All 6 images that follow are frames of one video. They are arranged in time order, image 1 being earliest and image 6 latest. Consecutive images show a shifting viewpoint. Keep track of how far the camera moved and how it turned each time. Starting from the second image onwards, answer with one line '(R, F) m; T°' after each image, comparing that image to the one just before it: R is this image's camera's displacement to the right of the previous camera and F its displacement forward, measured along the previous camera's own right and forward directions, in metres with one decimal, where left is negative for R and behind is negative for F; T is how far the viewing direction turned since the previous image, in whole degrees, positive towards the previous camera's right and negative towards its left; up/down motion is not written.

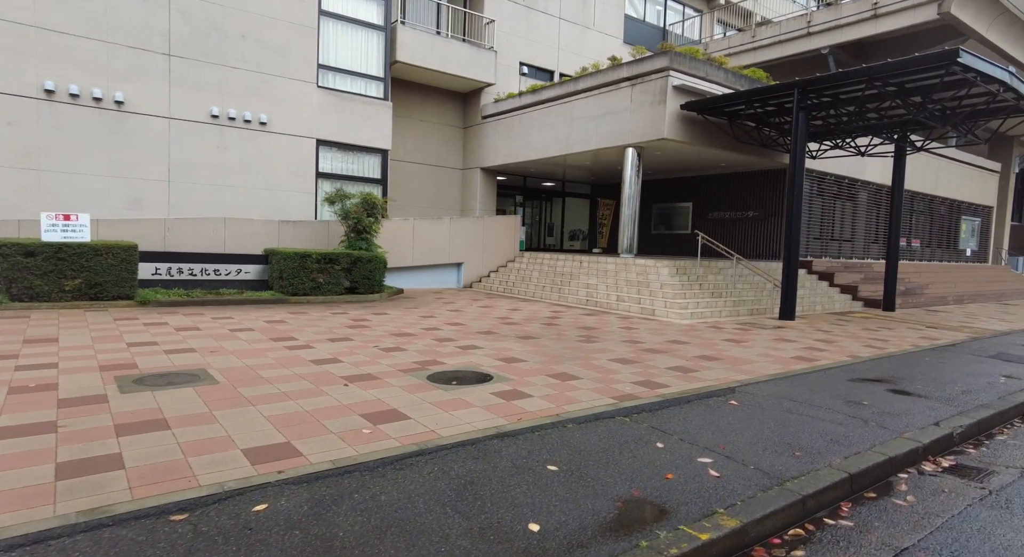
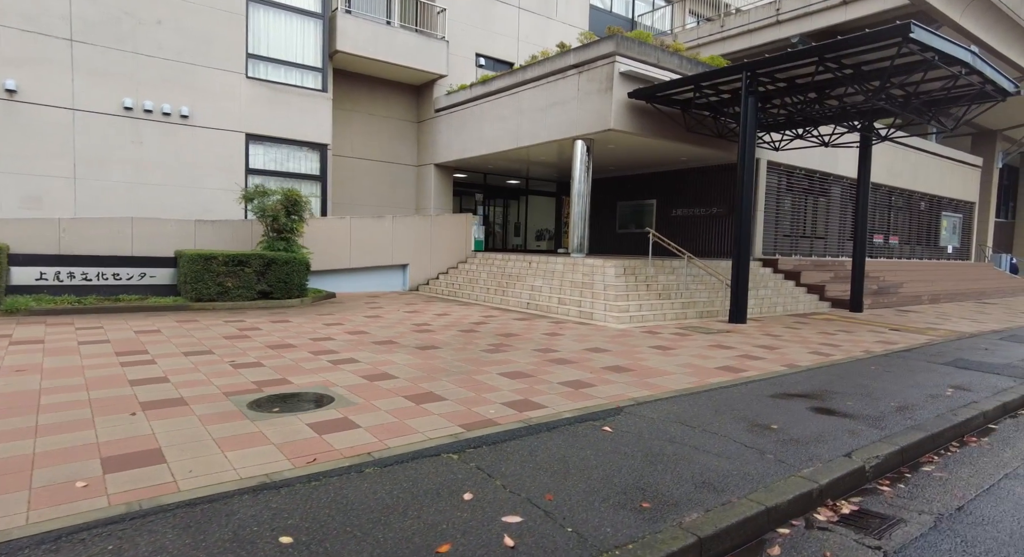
(+1.3, +1.0) m; 0°
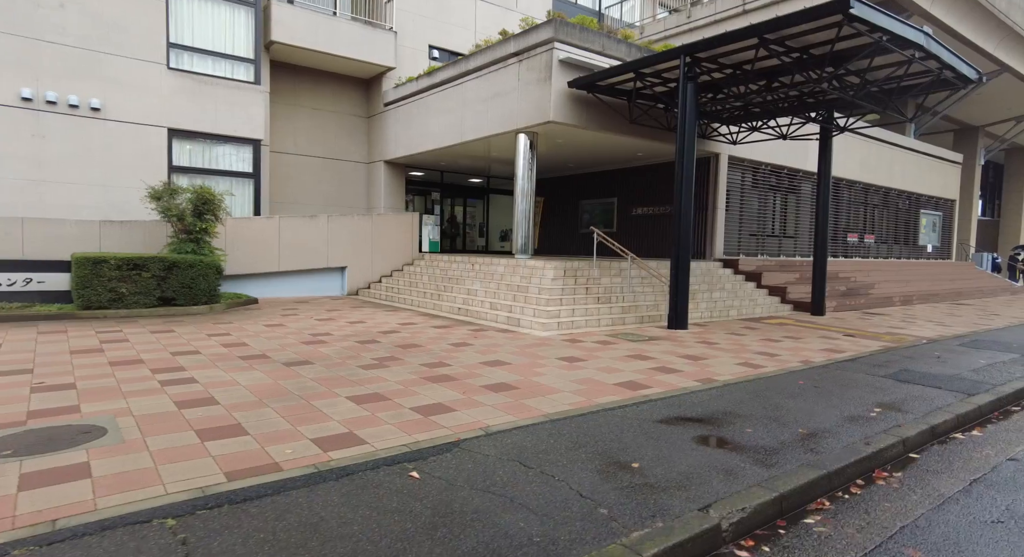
(+1.3, +0.9) m; 0°
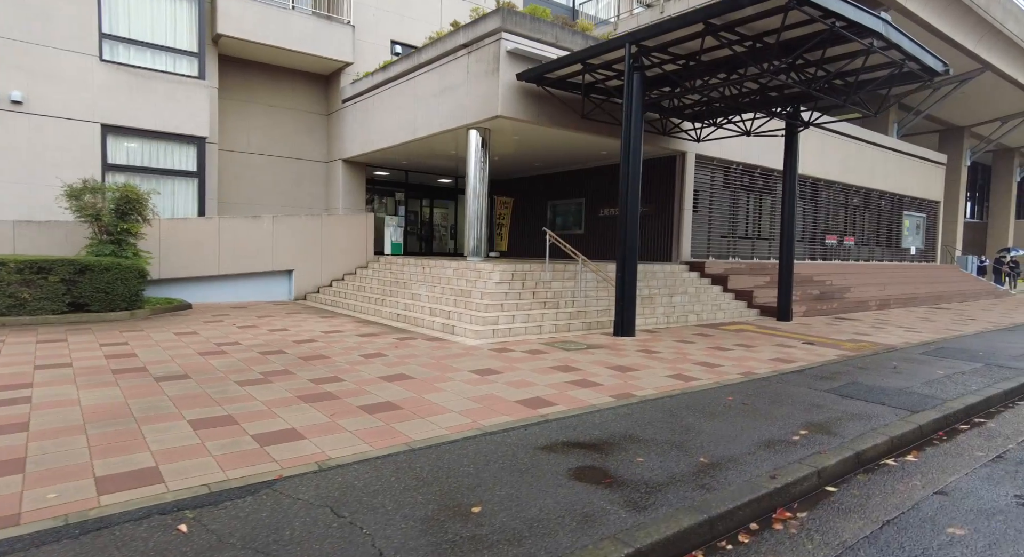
(+1.0, +0.7) m; 0°
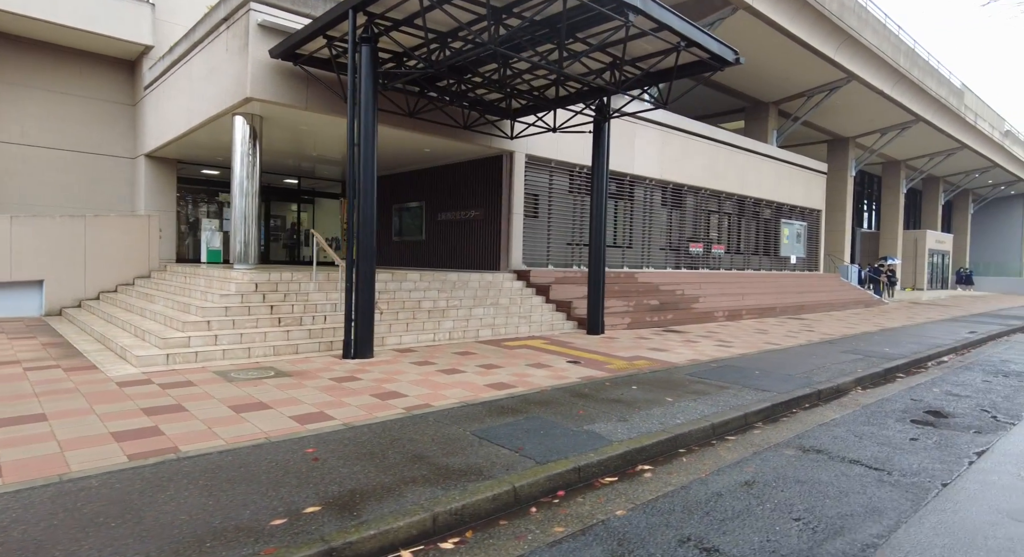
(+3.3, +1.4) m; +5°
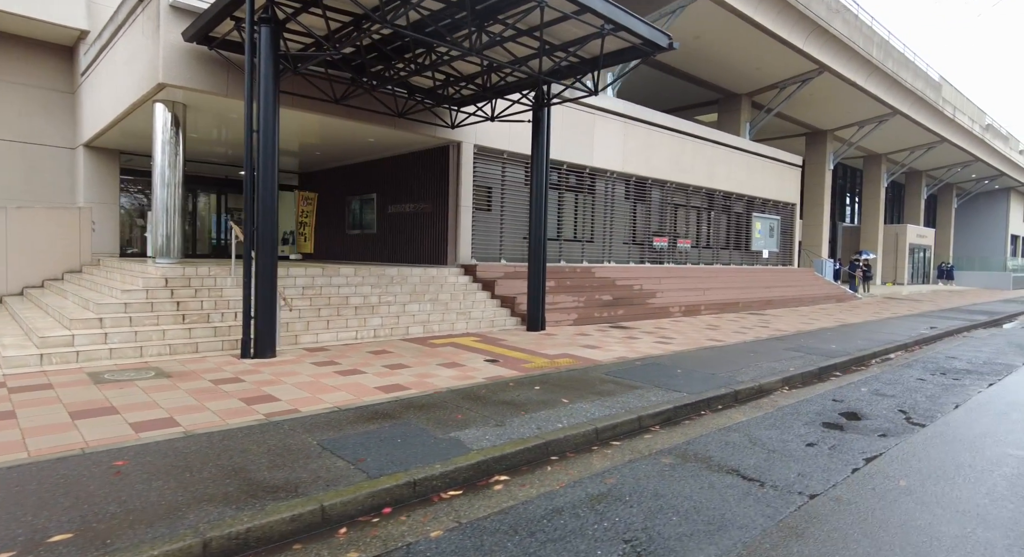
(+1.1, +0.4) m; +1°
